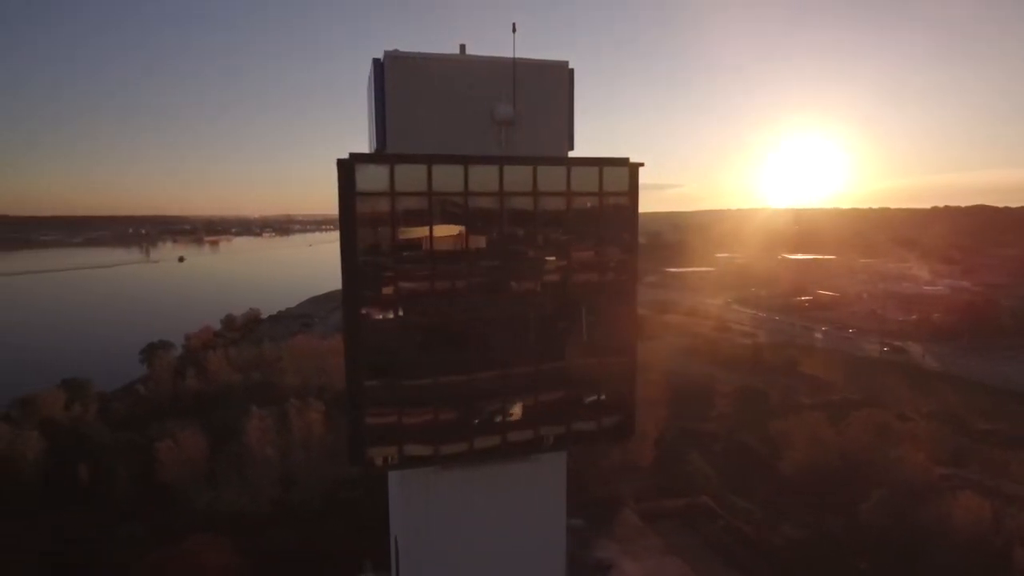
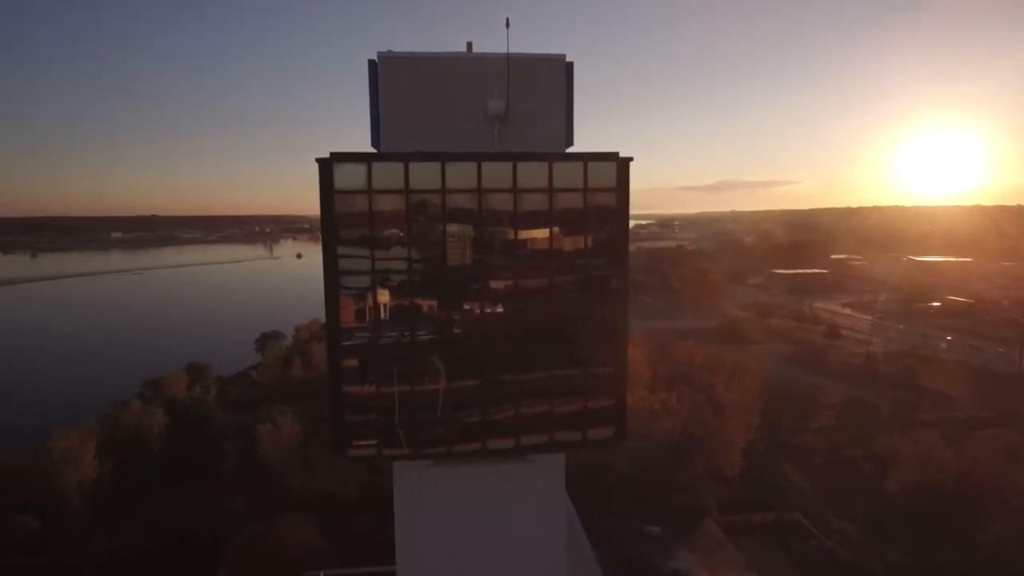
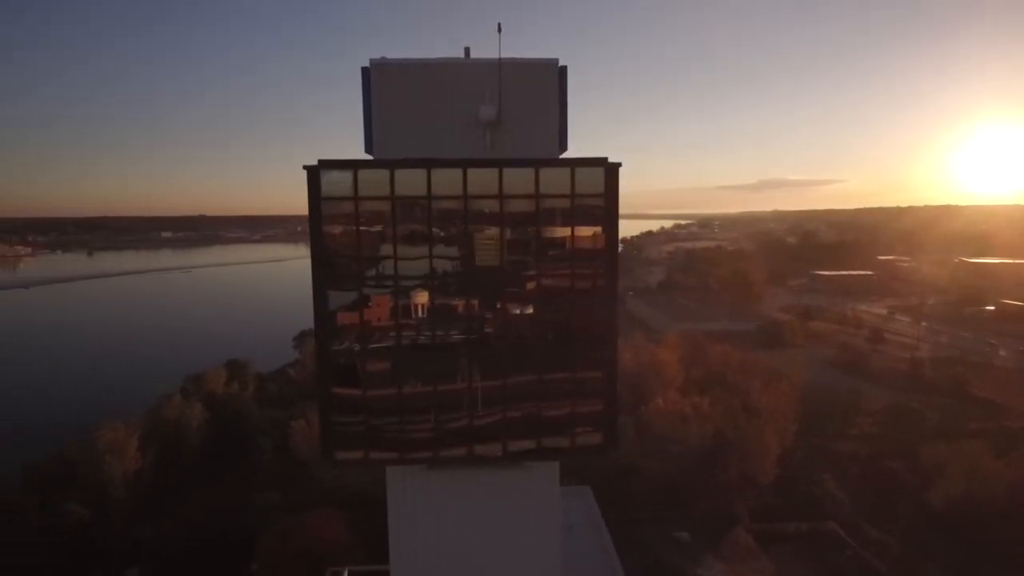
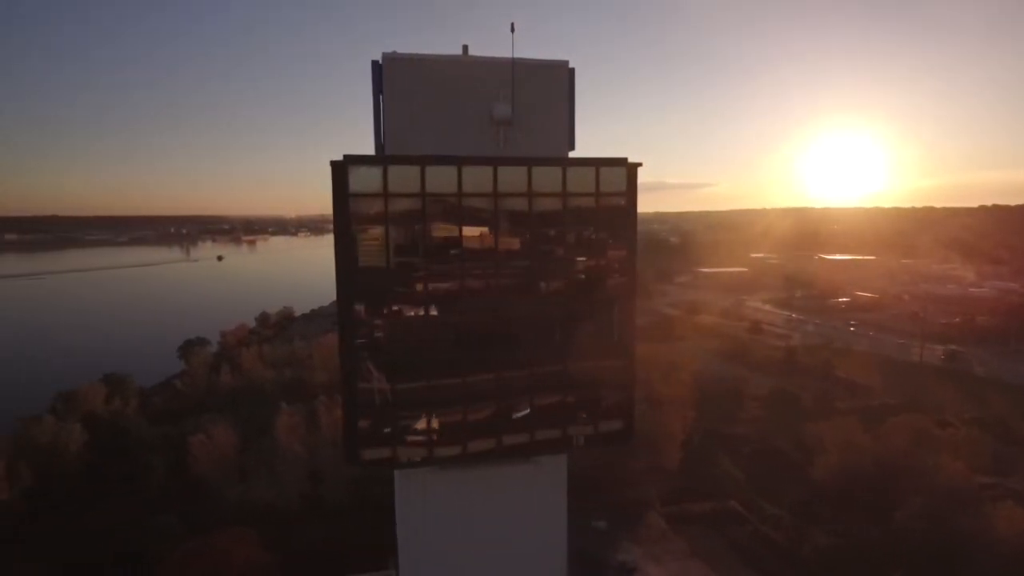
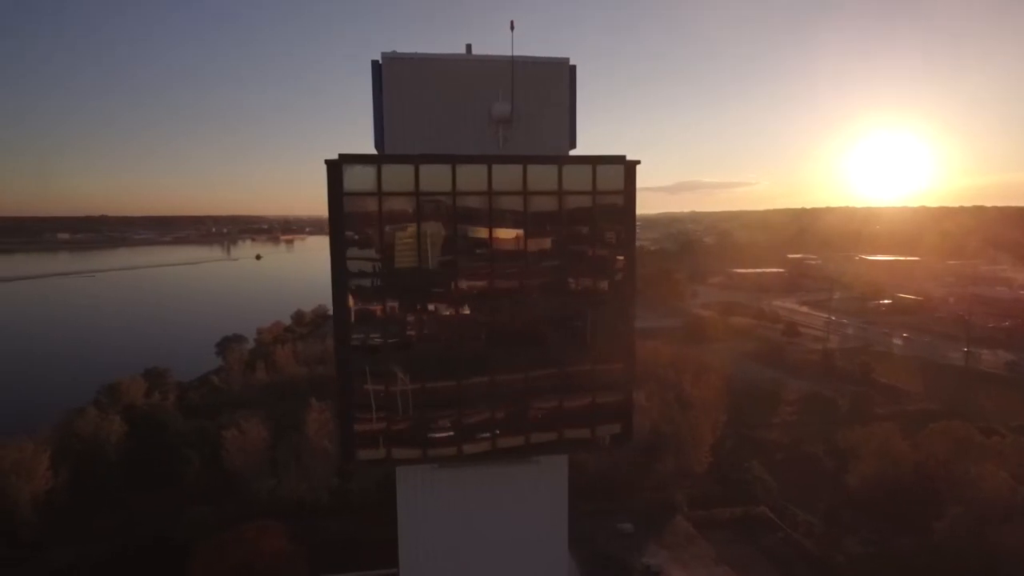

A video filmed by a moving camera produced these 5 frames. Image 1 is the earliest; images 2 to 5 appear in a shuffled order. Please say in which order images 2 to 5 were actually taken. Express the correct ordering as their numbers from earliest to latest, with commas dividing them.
4, 5, 2, 3
